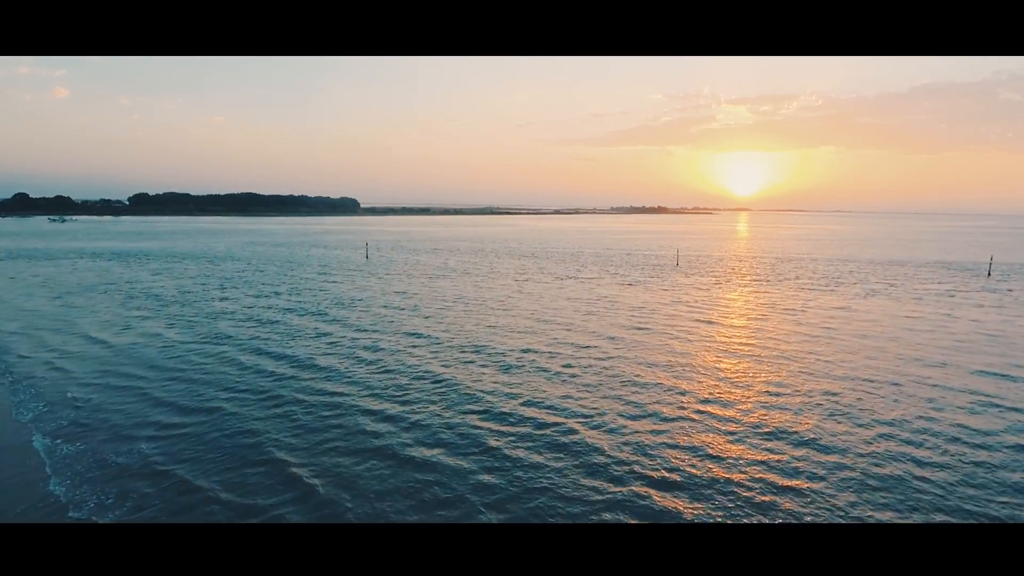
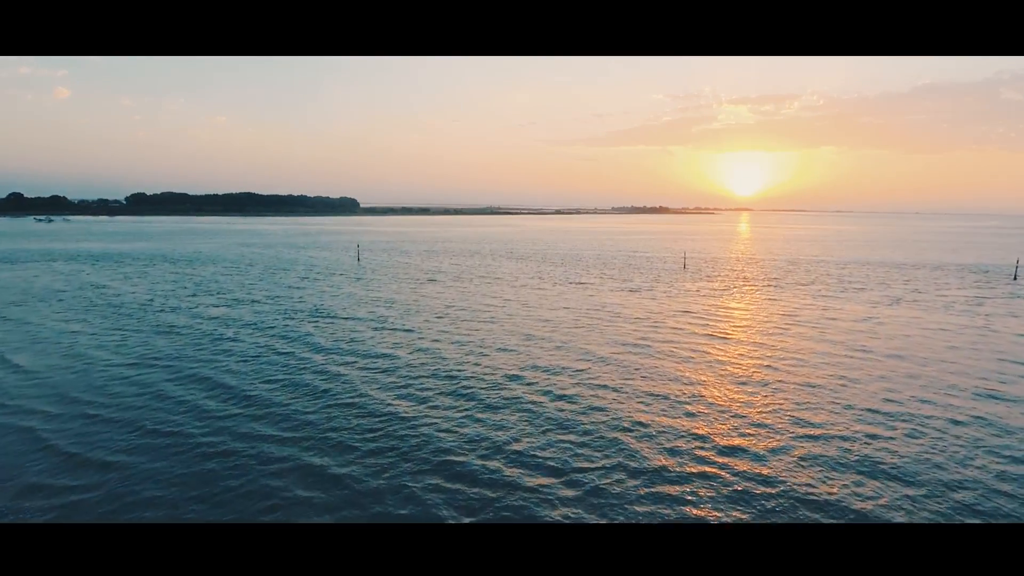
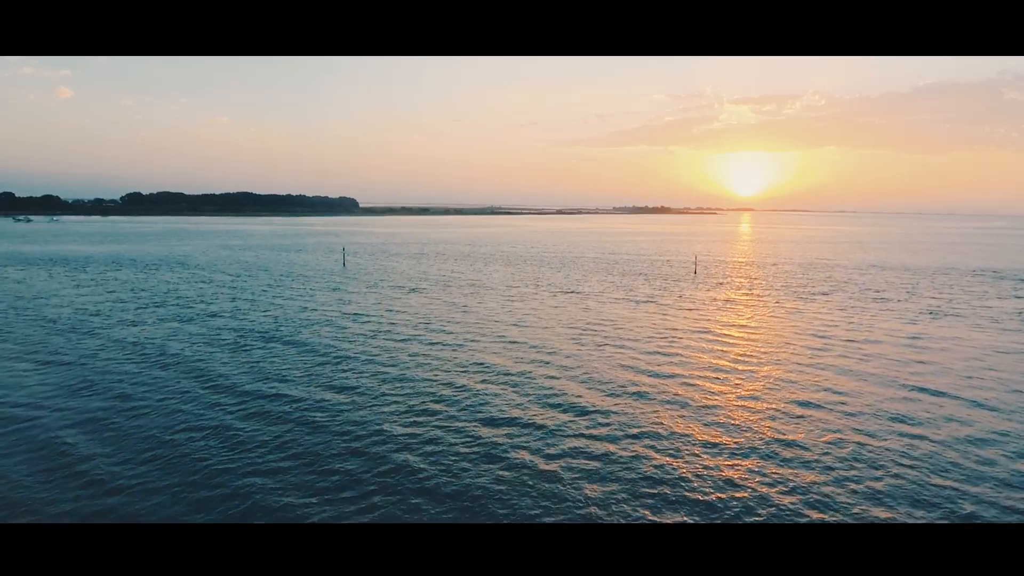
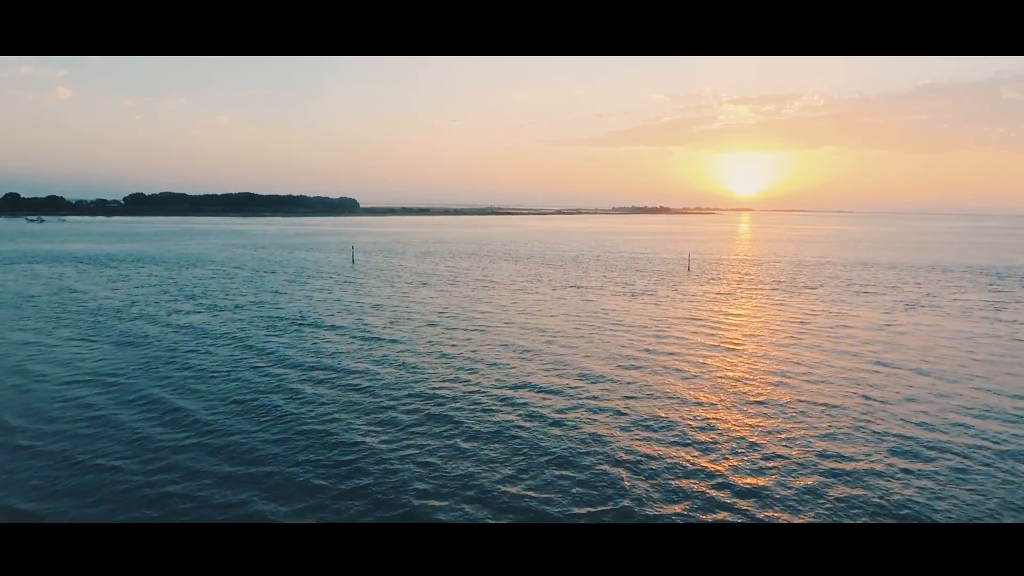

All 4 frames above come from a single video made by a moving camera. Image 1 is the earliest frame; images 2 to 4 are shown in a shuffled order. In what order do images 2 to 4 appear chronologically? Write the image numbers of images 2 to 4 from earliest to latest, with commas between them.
2, 4, 3
